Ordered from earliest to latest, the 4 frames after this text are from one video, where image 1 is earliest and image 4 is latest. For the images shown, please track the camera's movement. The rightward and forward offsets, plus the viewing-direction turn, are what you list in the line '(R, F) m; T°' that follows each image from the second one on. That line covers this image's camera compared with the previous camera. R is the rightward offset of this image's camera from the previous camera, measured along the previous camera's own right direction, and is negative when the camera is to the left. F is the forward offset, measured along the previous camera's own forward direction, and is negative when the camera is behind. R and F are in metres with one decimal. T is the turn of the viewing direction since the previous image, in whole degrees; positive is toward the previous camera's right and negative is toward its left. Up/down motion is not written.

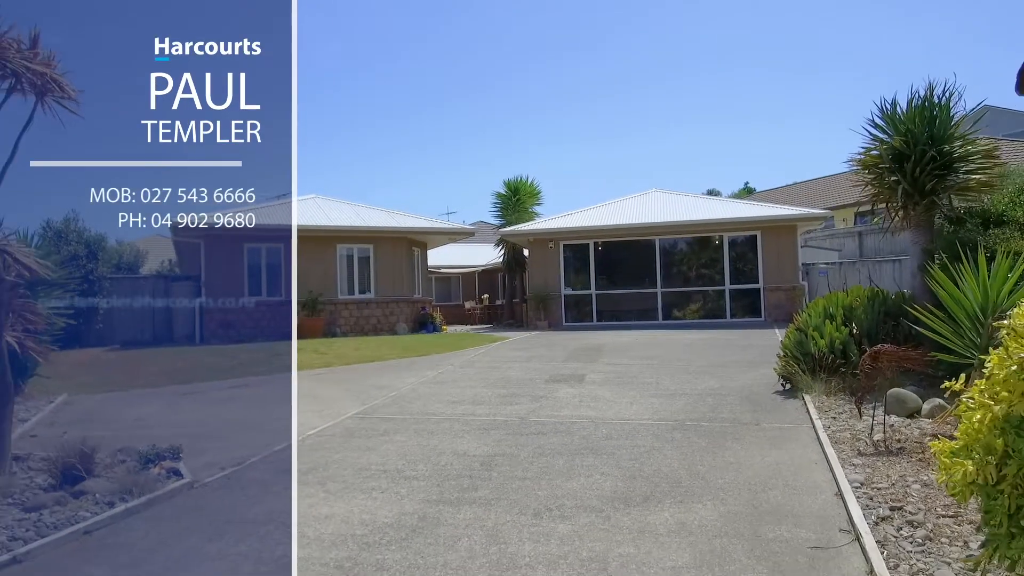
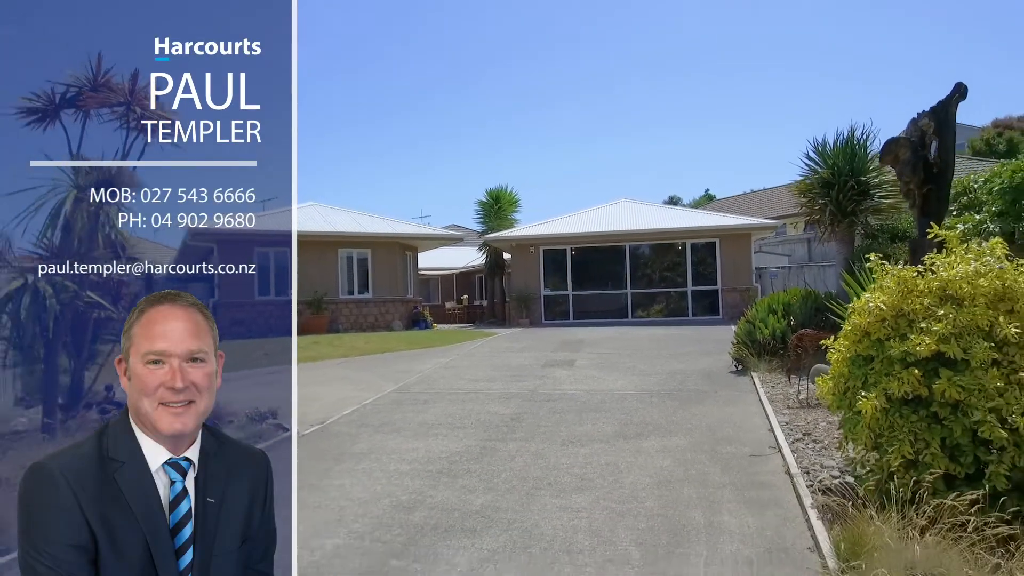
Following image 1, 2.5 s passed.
(-0.8, -2.5) m; +3°
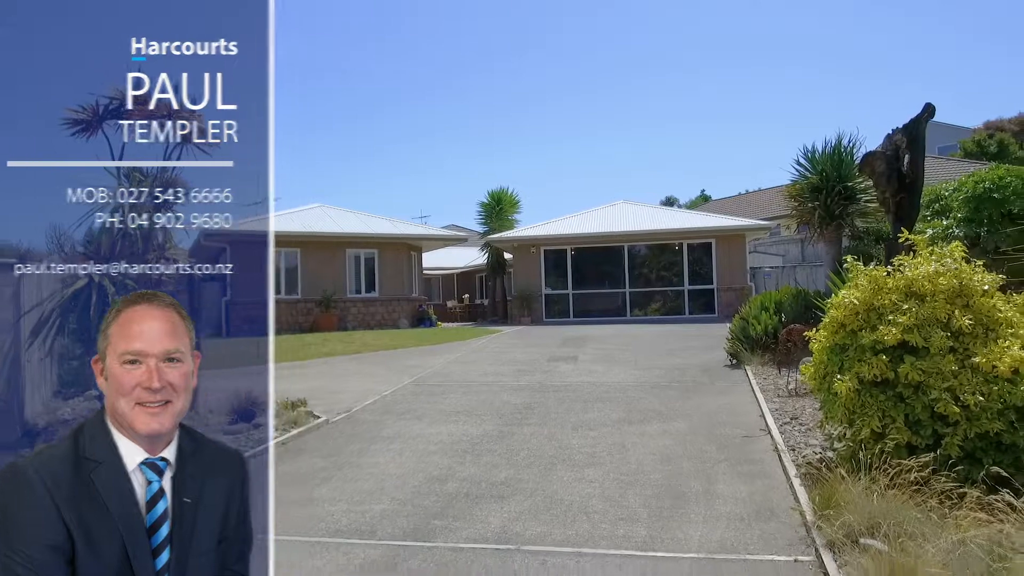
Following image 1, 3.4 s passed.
(-0.2, -0.8) m; 0°
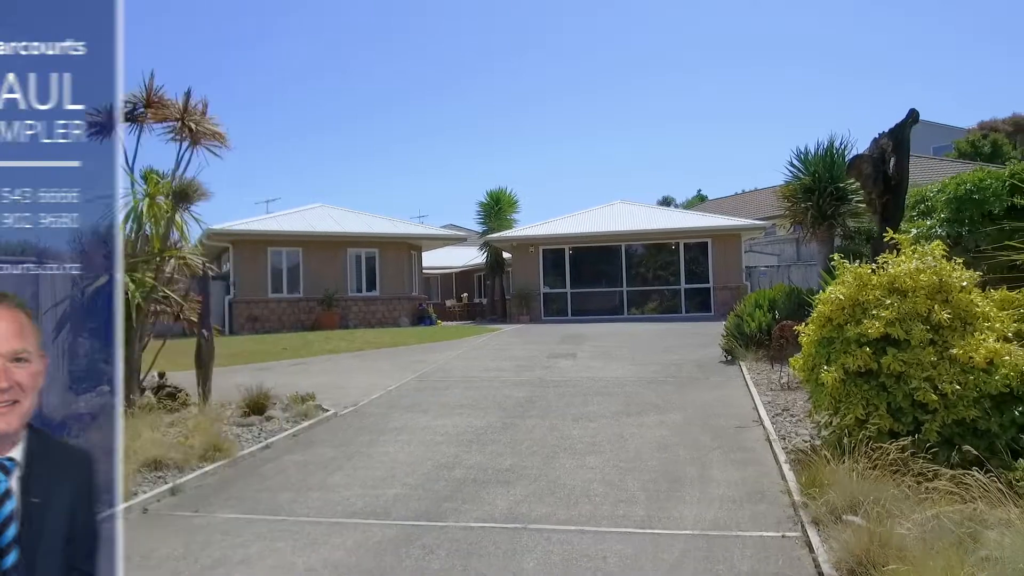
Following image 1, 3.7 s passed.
(-0.1, -0.4) m; 0°
